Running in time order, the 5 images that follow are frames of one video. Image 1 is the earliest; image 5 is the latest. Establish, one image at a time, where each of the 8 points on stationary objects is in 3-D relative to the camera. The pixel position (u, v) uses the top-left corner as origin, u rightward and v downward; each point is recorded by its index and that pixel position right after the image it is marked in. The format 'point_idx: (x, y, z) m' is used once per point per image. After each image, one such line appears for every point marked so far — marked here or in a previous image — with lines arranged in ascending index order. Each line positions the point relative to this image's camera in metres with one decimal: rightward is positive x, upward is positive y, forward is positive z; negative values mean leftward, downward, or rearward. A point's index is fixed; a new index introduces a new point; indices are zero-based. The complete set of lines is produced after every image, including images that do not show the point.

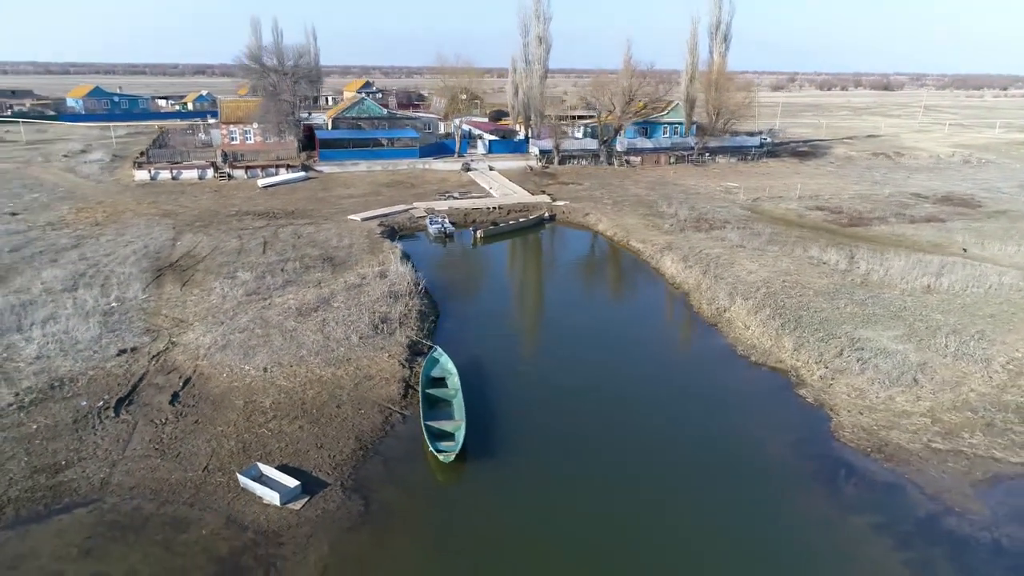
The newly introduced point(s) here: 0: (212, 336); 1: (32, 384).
0: (-6.5, -1.0, +15.4) m
1: (-8.8, -1.8, +13.1) m
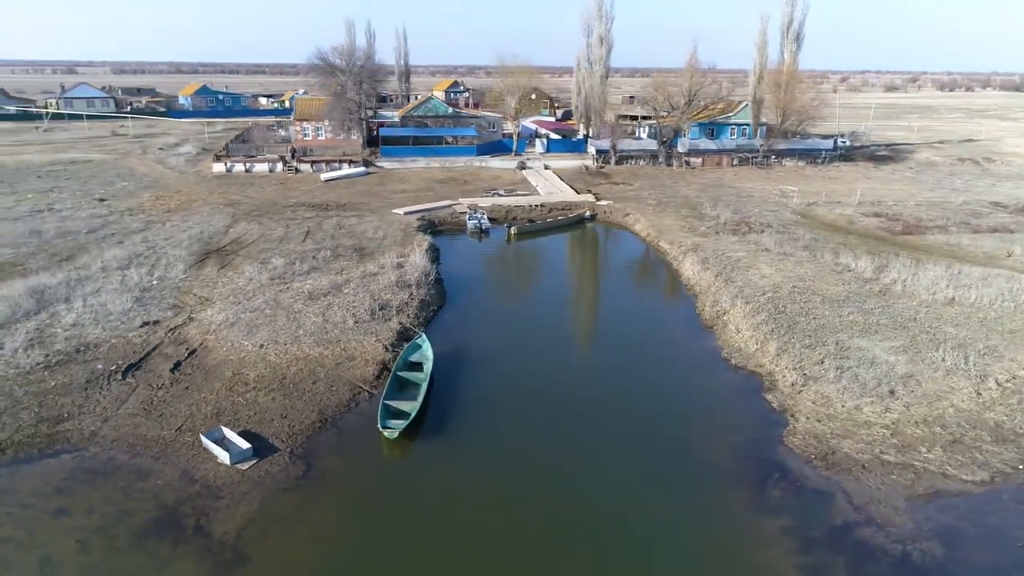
0: (-6.8, -0.6, +16.9) m
1: (-9.4, -1.3, +15.0) m
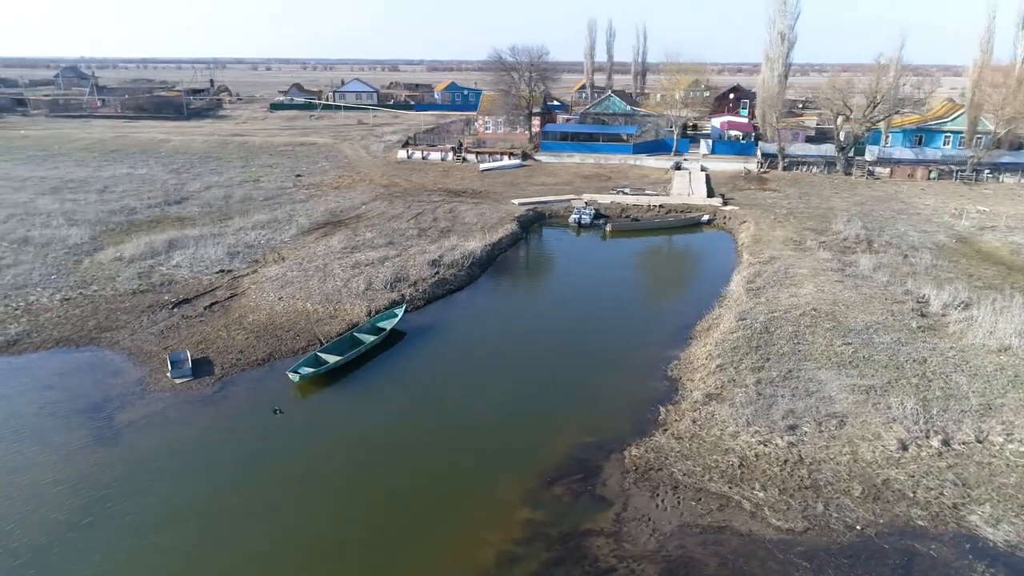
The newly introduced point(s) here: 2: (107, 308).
0: (-6.6, +0.5, +20.4) m
1: (-9.8, +0.2, +19.6) m
2: (-10.1, -0.5, +17.8) m
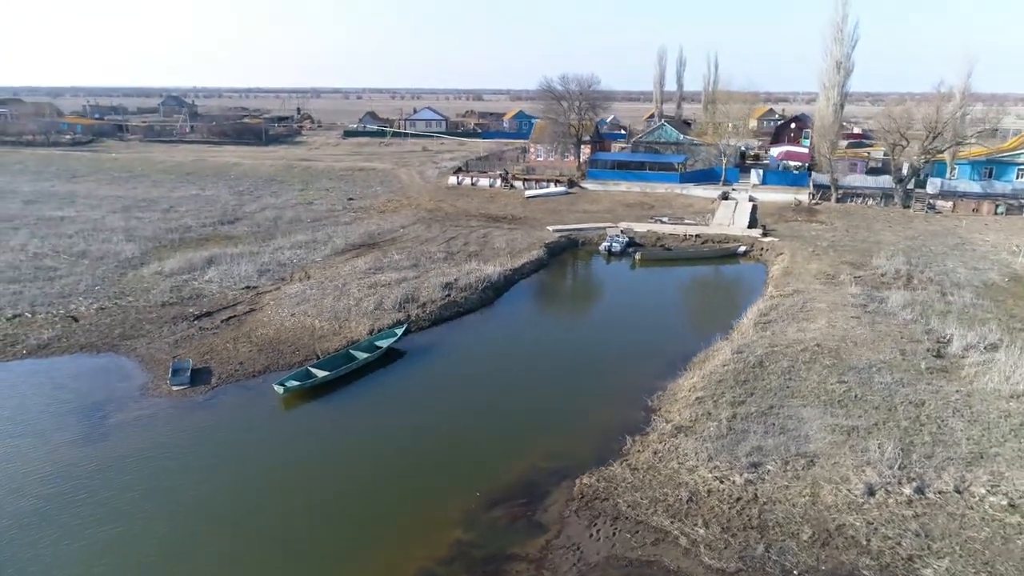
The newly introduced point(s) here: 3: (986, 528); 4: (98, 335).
0: (-6.3, 0.0, +21.3) m
1: (-9.6, -0.2, +20.8) m
2: (-10.1, -0.8, +19.1) m
3: (+6.7, -3.4, +10.1) m
4: (-10.3, -1.2, +17.8) m
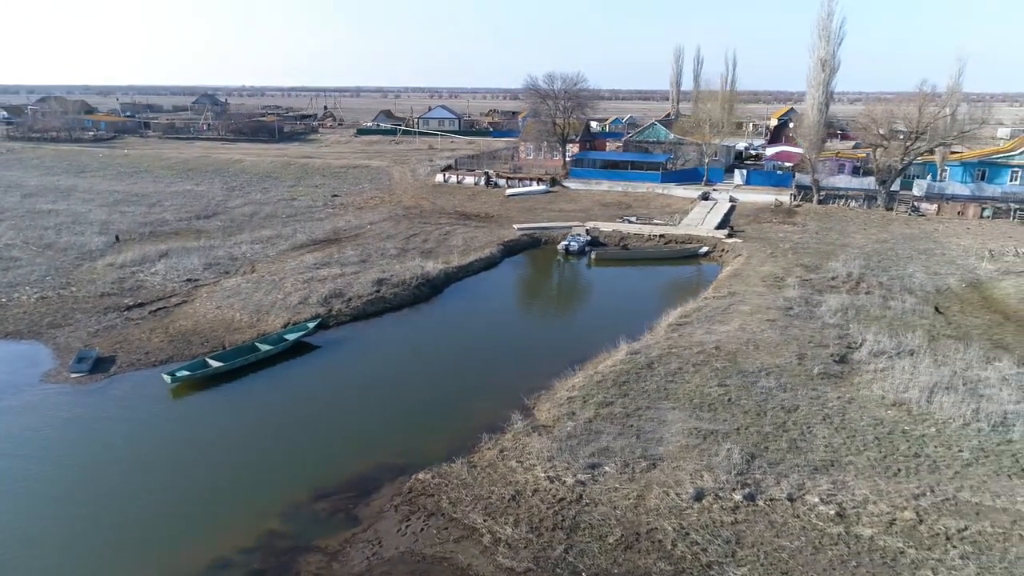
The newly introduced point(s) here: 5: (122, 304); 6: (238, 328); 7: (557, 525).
0: (-8.3, +0.2, +21.7) m
1: (-11.6, +0.1, +21.4) m
2: (-12.2, -0.5, +19.7) m
3: (+4.0, -3.4, +9.8) m
4: (-12.5, -0.9, +18.5) m
5: (-11.0, -0.4, +20.1) m
6: (-6.9, -1.0, +18.1) m
7: (+0.7, -3.4, +10.2) m
